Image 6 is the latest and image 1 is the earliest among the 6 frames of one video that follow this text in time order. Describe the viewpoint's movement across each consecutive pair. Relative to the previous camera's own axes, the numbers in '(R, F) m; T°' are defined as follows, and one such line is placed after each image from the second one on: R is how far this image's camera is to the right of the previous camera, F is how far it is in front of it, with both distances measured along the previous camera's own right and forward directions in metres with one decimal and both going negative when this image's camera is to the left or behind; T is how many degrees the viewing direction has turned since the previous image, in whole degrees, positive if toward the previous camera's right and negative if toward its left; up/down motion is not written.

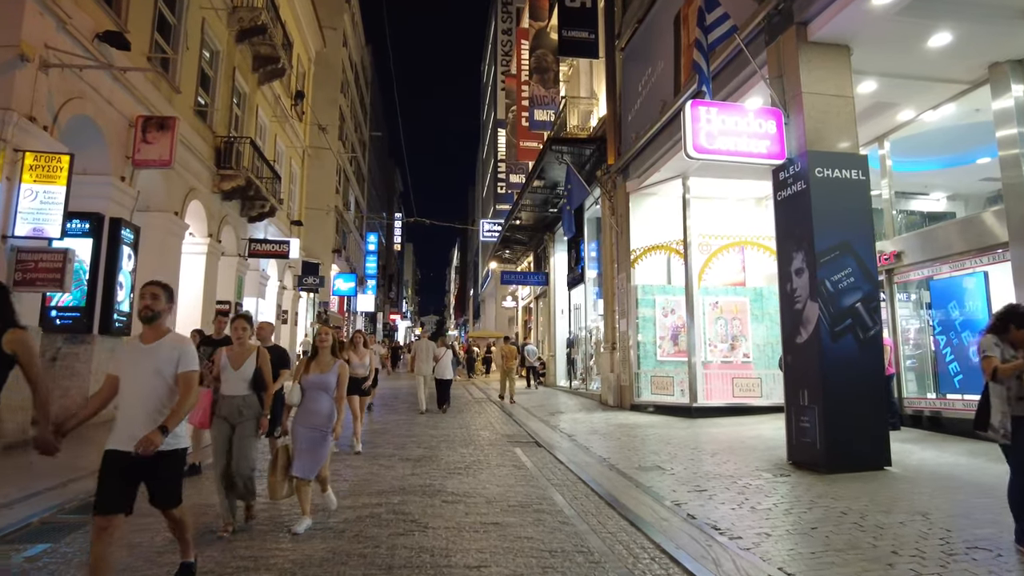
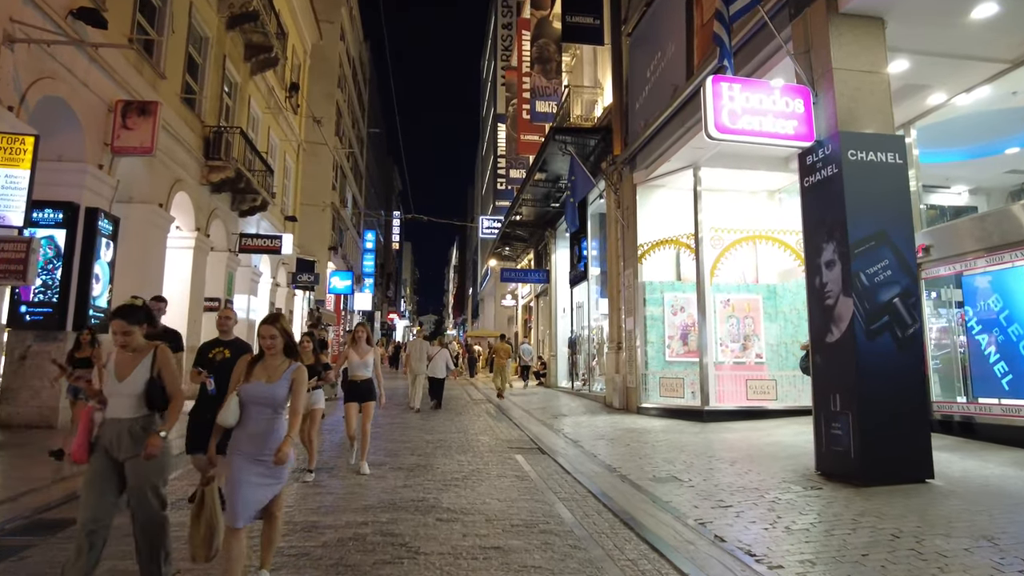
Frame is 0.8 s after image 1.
(0.0, +0.6) m; 0°
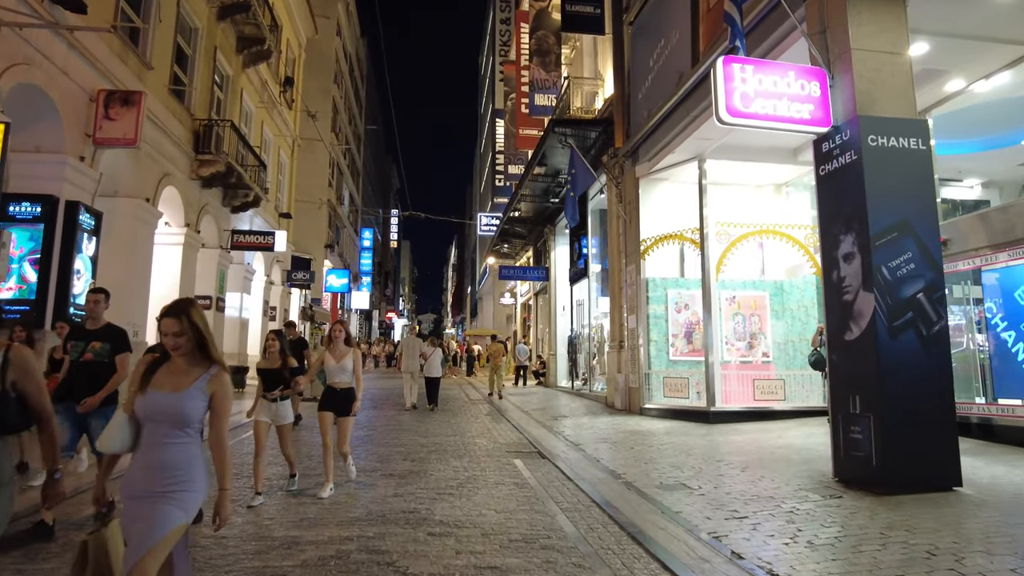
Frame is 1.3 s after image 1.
(0.0, +0.4) m; 0°
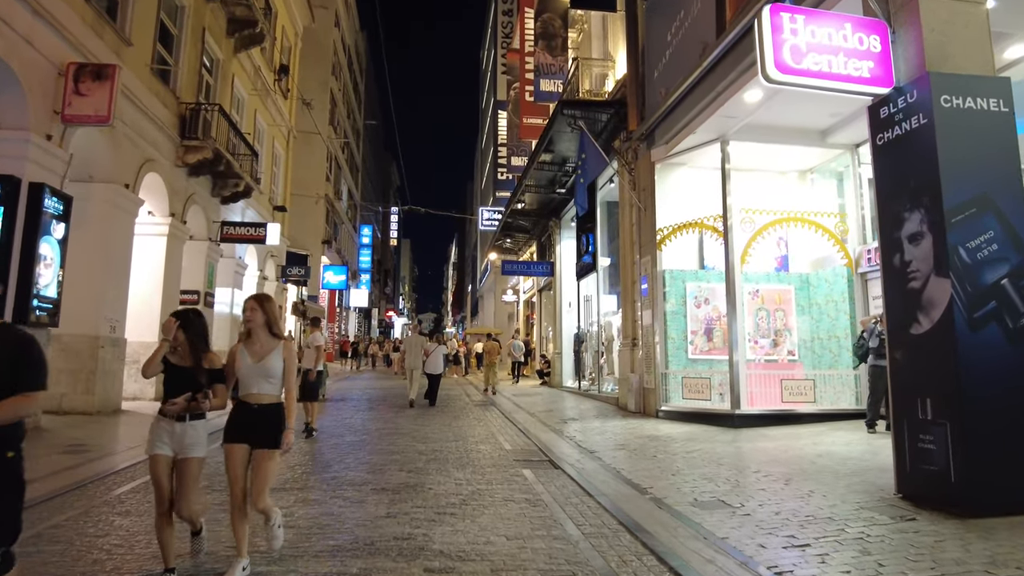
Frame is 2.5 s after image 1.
(-0.1, +0.9) m; 0°
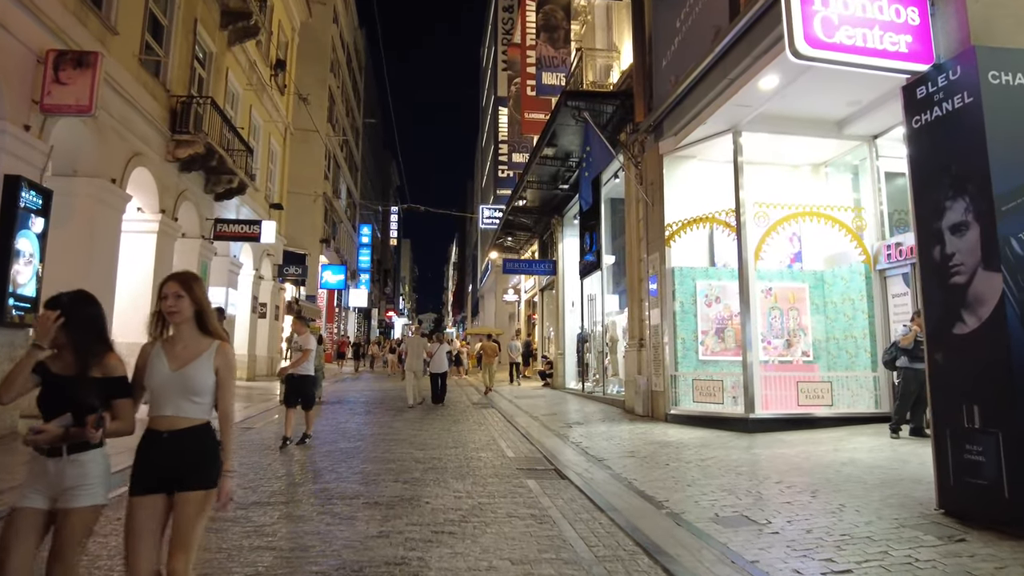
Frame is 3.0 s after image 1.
(0.0, +0.5) m; 0°
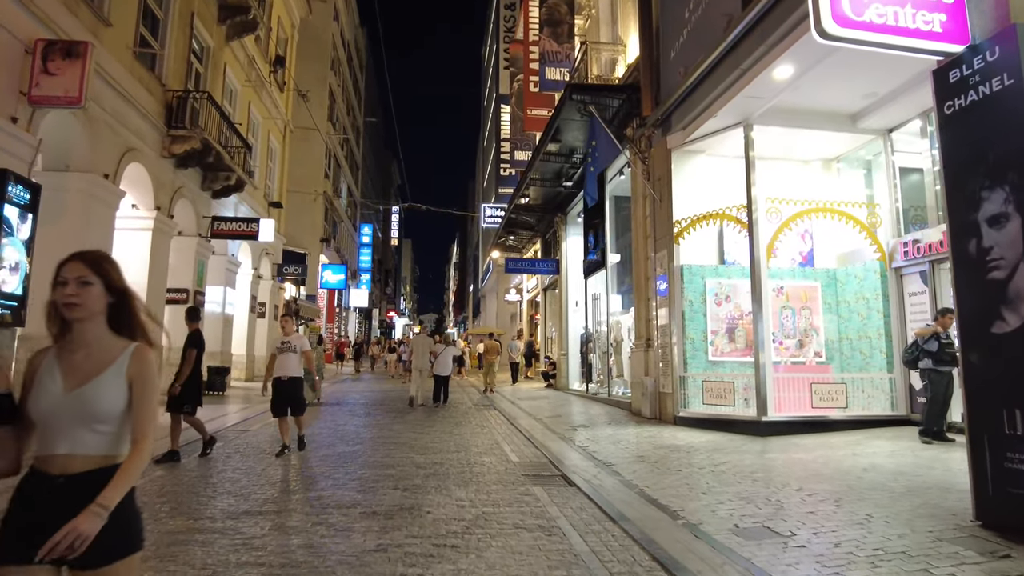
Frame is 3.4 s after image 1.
(0.0, +0.3) m; 0°
